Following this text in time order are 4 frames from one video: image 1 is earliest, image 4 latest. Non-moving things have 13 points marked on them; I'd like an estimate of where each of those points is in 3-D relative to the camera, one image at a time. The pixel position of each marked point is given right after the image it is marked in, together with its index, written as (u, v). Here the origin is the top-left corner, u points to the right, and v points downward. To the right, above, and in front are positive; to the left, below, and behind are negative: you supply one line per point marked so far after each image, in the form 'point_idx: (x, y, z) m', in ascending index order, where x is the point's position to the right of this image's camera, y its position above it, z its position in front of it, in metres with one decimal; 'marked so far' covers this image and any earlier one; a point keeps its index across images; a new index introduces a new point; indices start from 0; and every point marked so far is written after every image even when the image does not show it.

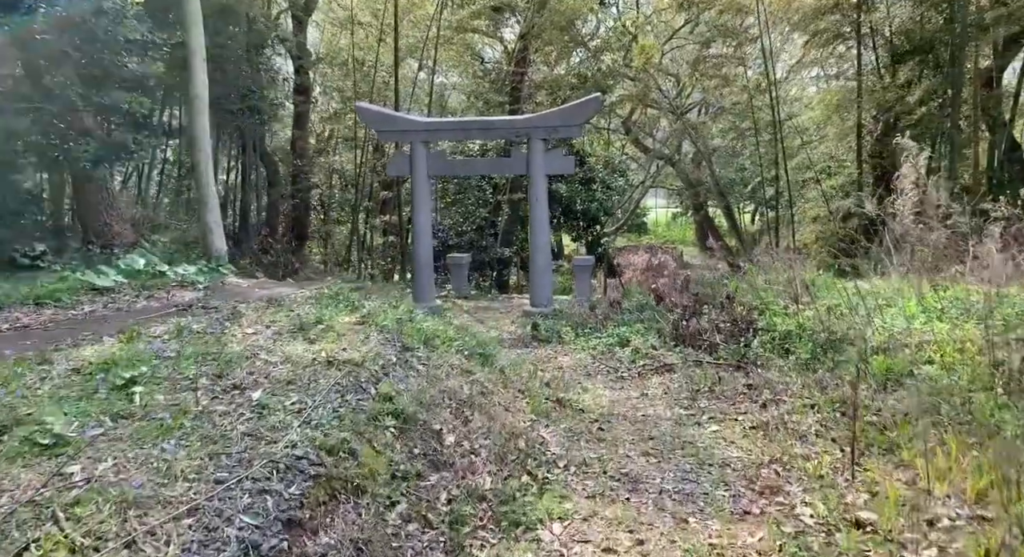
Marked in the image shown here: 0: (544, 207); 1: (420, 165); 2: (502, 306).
0: (+0.3, +0.7, +7.1) m
1: (-0.9, +1.1, +7.4) m
2: (-0.1, -0.3, +8.1) m
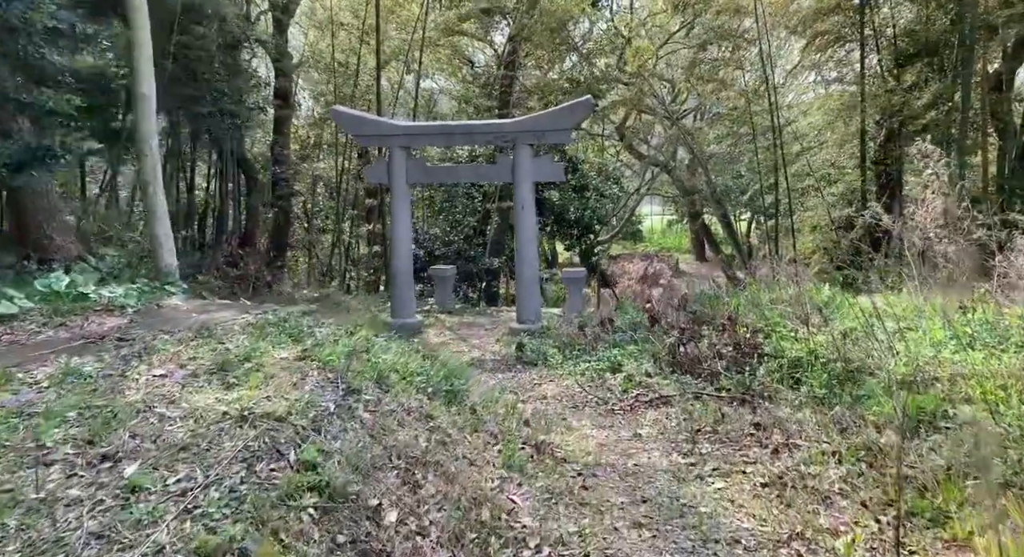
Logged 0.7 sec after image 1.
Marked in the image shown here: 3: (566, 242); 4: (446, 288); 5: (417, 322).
0: (+0.2, +0.5, +6.7) m
1: (-1.1, +1.0, +6.9) m
2: (-0.2, -0.4, +7.6) m
3: (+0.9, +0.6, +11.5) m
4: (-0.7, -0.1, +8.3) m
5: (-0.9, -0.4, +7.2) m
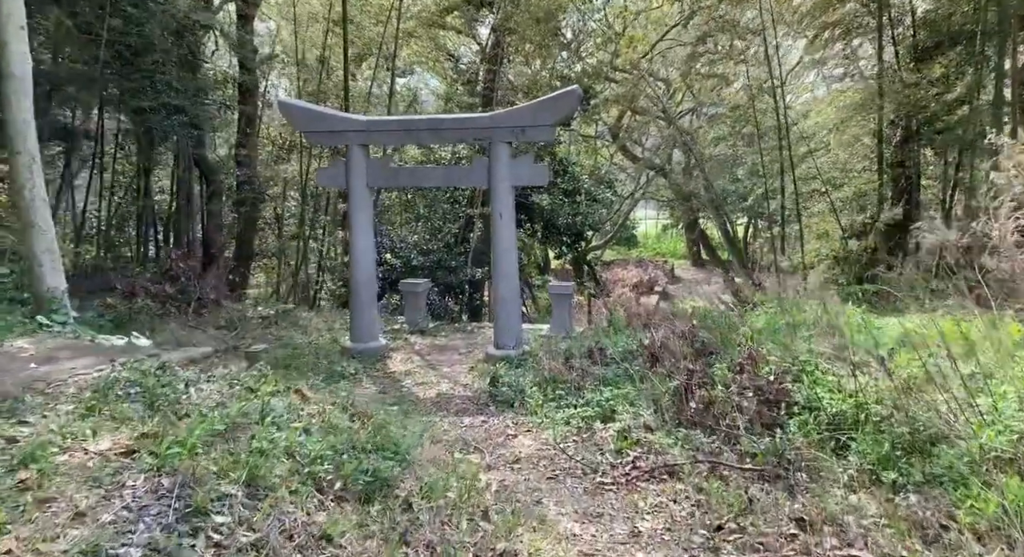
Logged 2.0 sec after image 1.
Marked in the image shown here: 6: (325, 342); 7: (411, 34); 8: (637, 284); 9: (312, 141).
0: (0.0, +0.4, +5.8) m
1: (-1.2, +0.8, +6.0) m
2: (-0.4, -0.6, +6.7) m
3: (+0.6, +0.4, +10.6) m
4: (-0.9, -0.2, +7.4) m
5: (-1.1, -0.6, +6.2) m
6: (-1.7, -0.6, +6.6) m
7: (-1.4, +3.3, +9.9) m
8: (+2.4, -0.1, +14.8) m
9: (-1.6, +1.1, +6.1) m
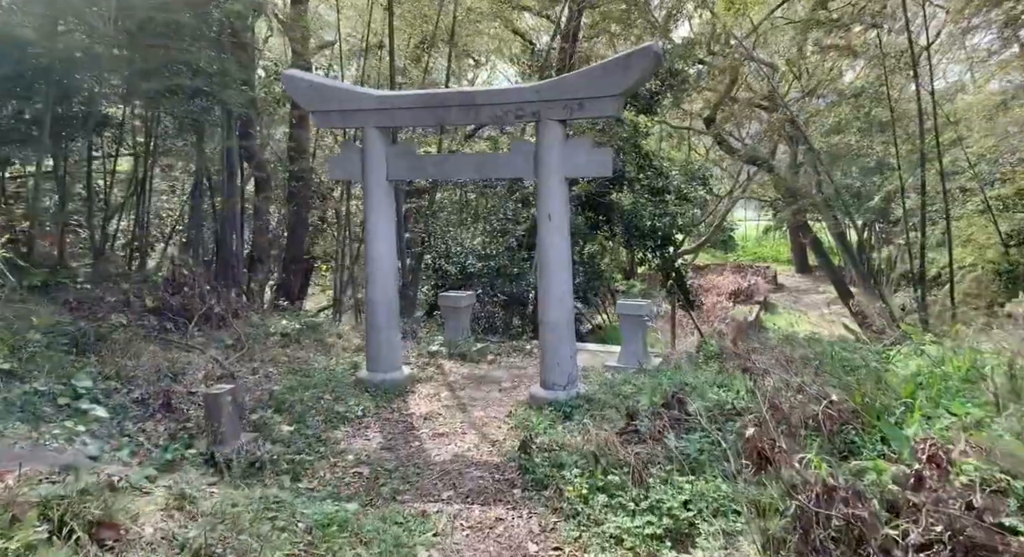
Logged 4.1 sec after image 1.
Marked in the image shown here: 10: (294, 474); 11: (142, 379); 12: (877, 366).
0: (+0.3, +0.3, +4.4) m
1: (-0.9, +0.7, +4.8) m
2: (0.0, -0.7, +5.4) m
3: (+1.5, +0.3, +9.1) m
4: (-0.4, -0.3, +6.1) m
5: (-0.7, -0.7, +5.0) m
6: (-1.2, -0.6, +5.5) m
7: (-0.5, +3.1, +8.7) m
8: (+3.8, -0.3, +13.0) m
9: (-1.2, +1.0, +4.9) m
10: (-1.0, -0.9, +3.5) m
11: (-2.2, -0.6, +4.5) m
12: (+1.8, -0.4, +3.7) m
